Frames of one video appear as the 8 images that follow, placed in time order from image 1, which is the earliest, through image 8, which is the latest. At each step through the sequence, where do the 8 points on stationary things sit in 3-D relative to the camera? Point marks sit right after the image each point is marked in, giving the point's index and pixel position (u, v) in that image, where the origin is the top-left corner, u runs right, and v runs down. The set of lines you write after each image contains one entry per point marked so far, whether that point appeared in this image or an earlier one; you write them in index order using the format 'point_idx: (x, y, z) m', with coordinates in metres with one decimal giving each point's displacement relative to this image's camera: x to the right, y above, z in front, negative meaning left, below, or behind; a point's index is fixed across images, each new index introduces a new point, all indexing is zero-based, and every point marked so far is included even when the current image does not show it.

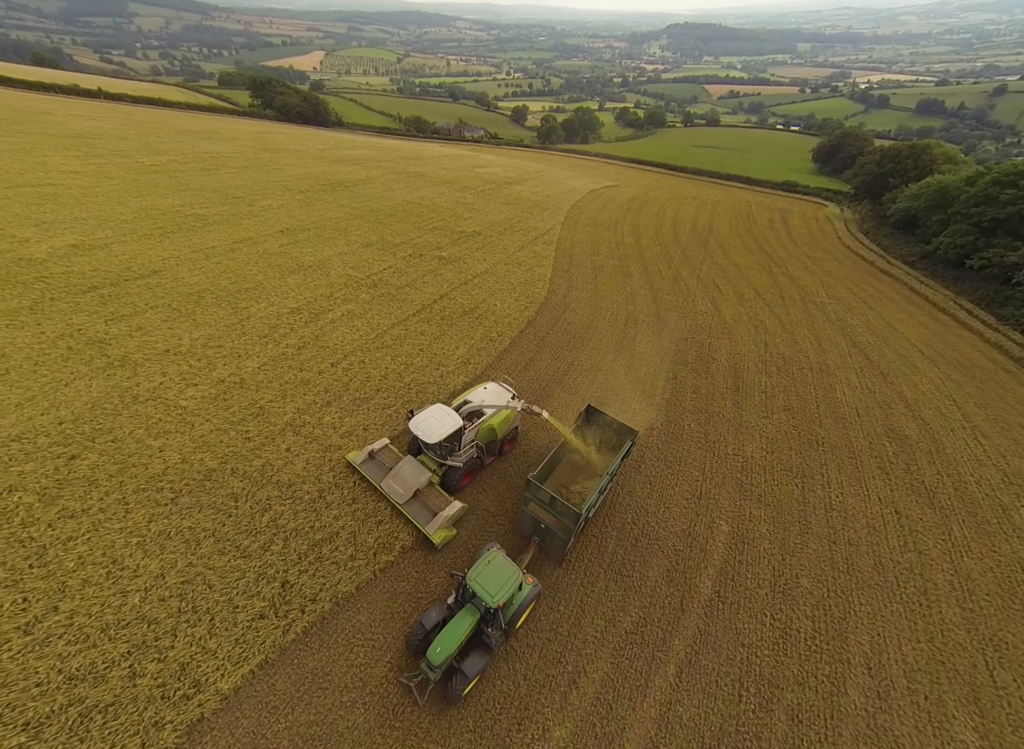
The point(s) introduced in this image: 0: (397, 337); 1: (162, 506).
0: (-3.8, +1.0, +13.9) m
1: (-6.3, -2.4, +9.0) m
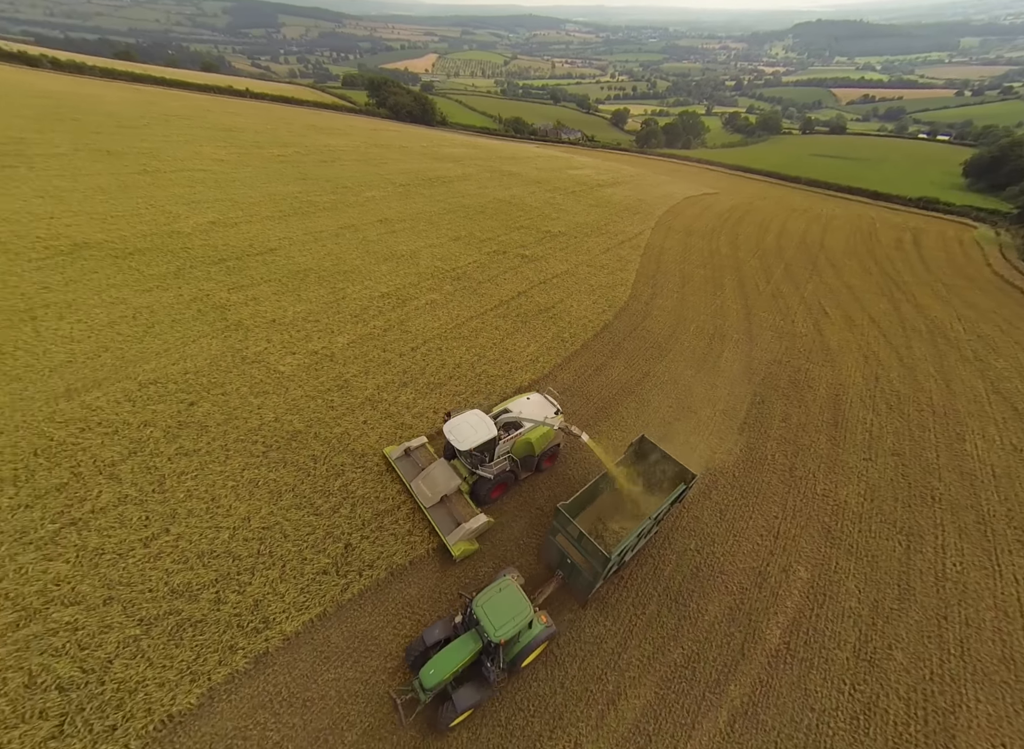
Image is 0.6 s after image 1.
0: (-1.6, +1.4, +14.6) m
1: (-5.3, -1.7, +10.1) m
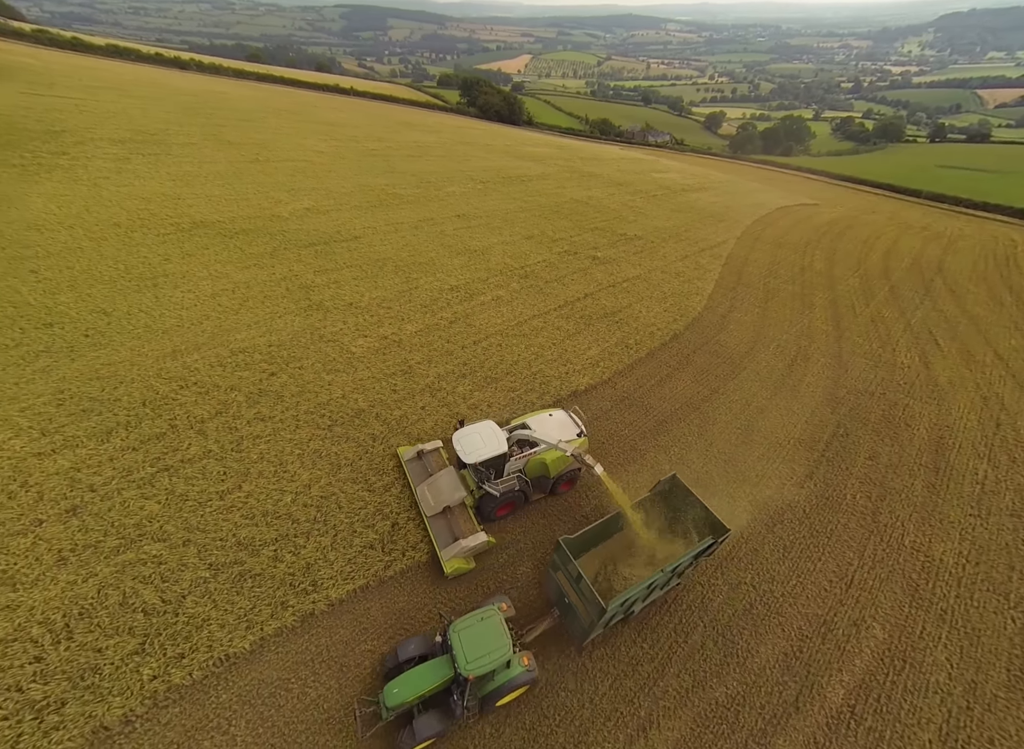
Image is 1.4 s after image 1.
0: (+0.4, +1.4, +14.6) m
1: (-4.2, -1.2, +10.9) m
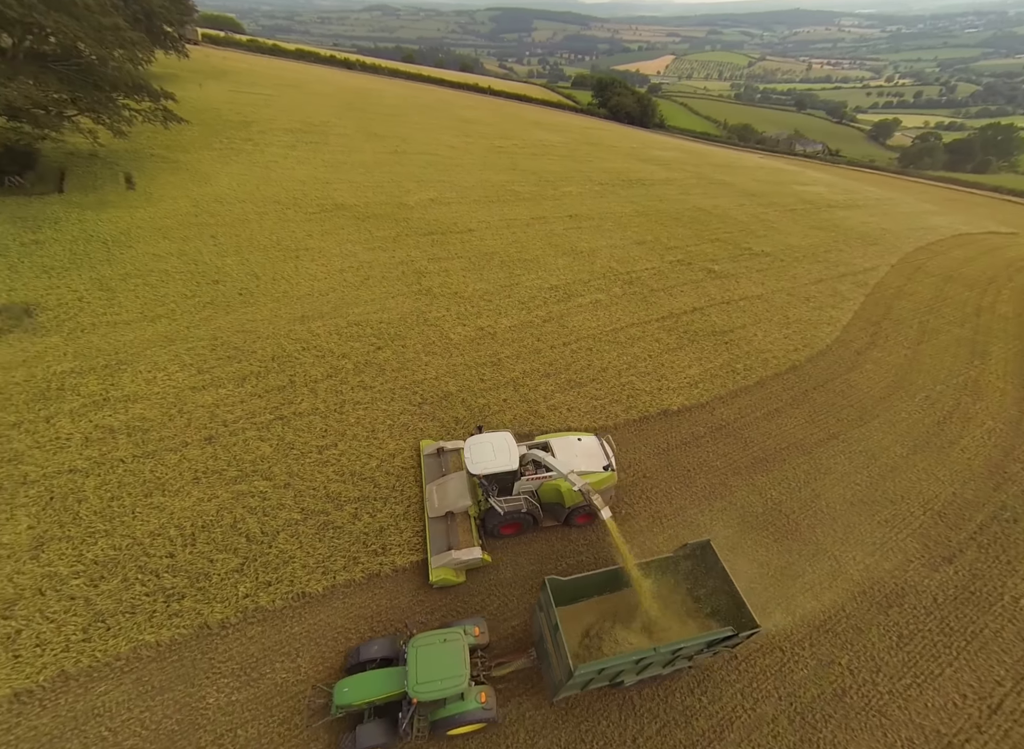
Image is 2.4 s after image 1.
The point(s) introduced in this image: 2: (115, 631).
0: (+3.4, +1.1, +14.0) m
1: (-2.4, -0.7, +11.5) m
2: (-5.7, -3.9, +7.7) m
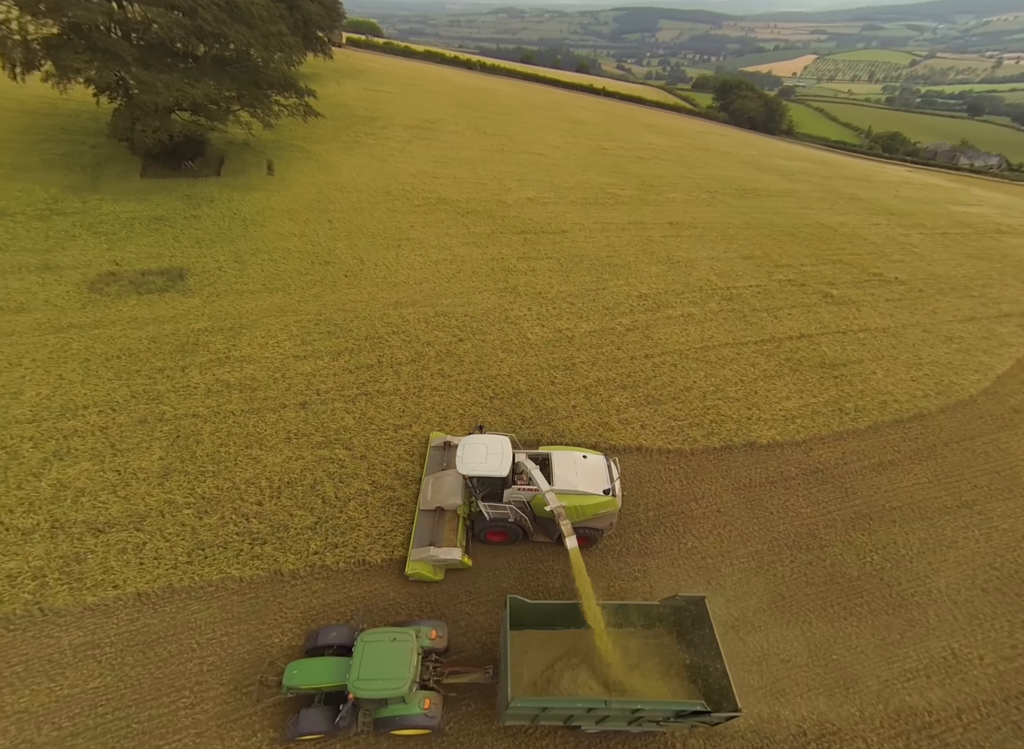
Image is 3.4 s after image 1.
0: (+5.6, +0.4, +13.0) m
1: (-0.7, -0.6, +11.7) m
2: (-5.2, -3.2, +8.6) m
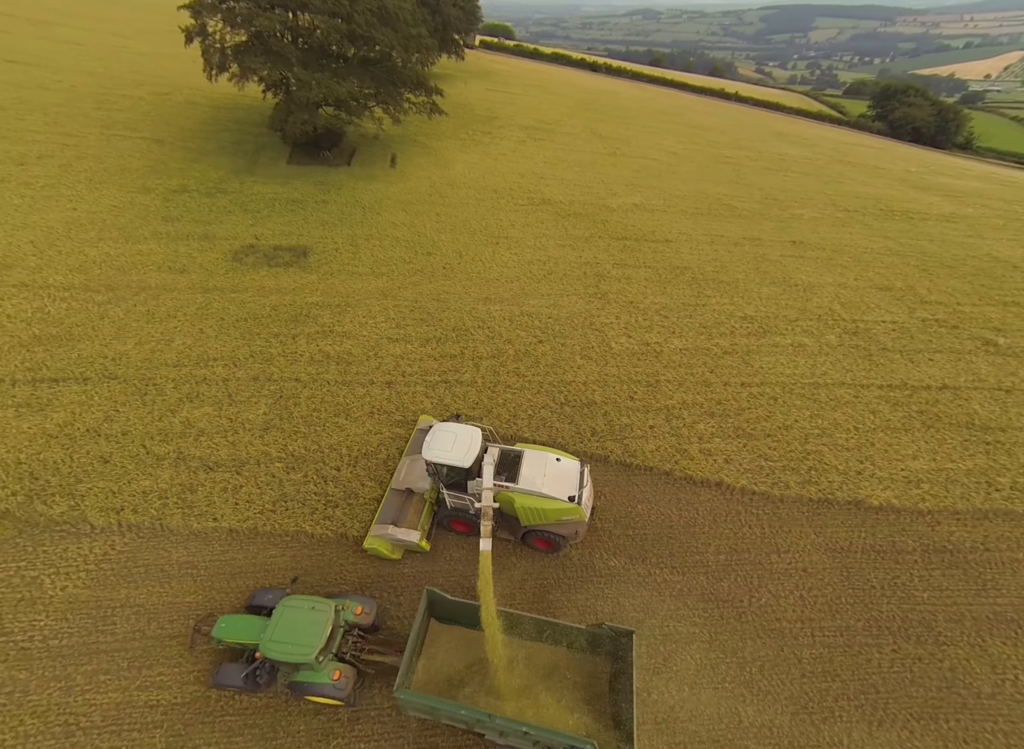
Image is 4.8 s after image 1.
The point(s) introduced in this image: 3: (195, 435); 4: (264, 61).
0: (+7.5, -0.6, +11.3) m
1: (+1.0, -0.7, +11.5) m
2: (-4.3, -2.6, +9.4) m
3: (-6.7, -1.3, +10.5) m
4: (-7.7, +9.6, +15.1) m
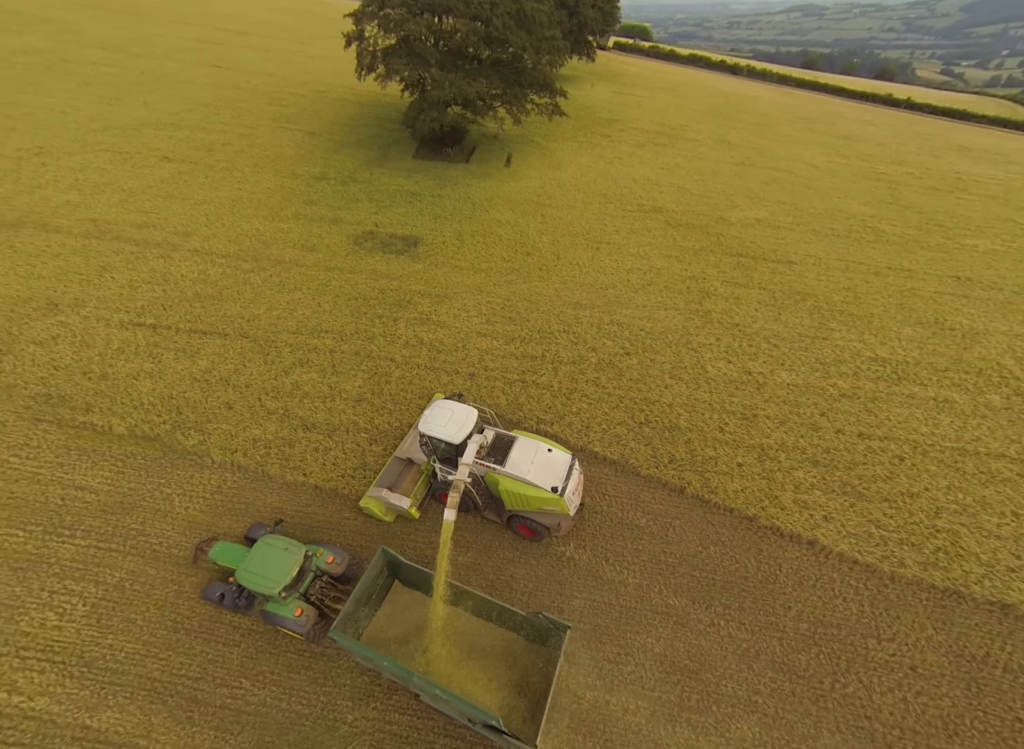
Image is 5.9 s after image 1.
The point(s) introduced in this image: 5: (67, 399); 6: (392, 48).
0: (+8.9, -1.9, +9.3) m
1: (+2.7, -1.0, +10.9) m
2: (-3.2, -2.1, +10.1) m
3: (-5.0, -0.5, +11.7) m
4: (-3.4, +10.3, +16.3) m
5: (-9.9, -0.5, +11.1) m
6: (-4.0, +11.1, +16.7) m
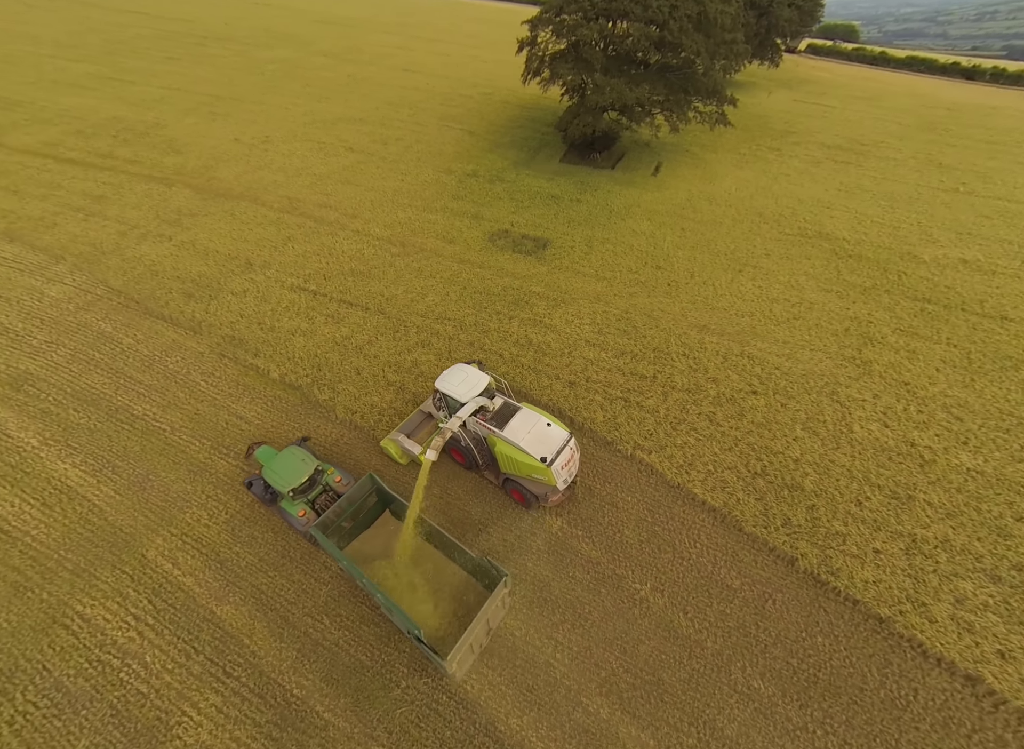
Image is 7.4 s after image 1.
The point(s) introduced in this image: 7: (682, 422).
0: (+9.9, -3.7, +6.3) m
1: (+4.5, -1.8, +9.5) m
2: (-1.4, -1.8, +10.4) m
3: (-2.5, 0.0, +12.4) m
4: (+2.3, +10.1, +16.4) m
5: (-7.2, +0.9, +13.1) m
6: (+2.0, +11.0, +17.0) m
7: (+3.4, -1.0, +10.7) m
